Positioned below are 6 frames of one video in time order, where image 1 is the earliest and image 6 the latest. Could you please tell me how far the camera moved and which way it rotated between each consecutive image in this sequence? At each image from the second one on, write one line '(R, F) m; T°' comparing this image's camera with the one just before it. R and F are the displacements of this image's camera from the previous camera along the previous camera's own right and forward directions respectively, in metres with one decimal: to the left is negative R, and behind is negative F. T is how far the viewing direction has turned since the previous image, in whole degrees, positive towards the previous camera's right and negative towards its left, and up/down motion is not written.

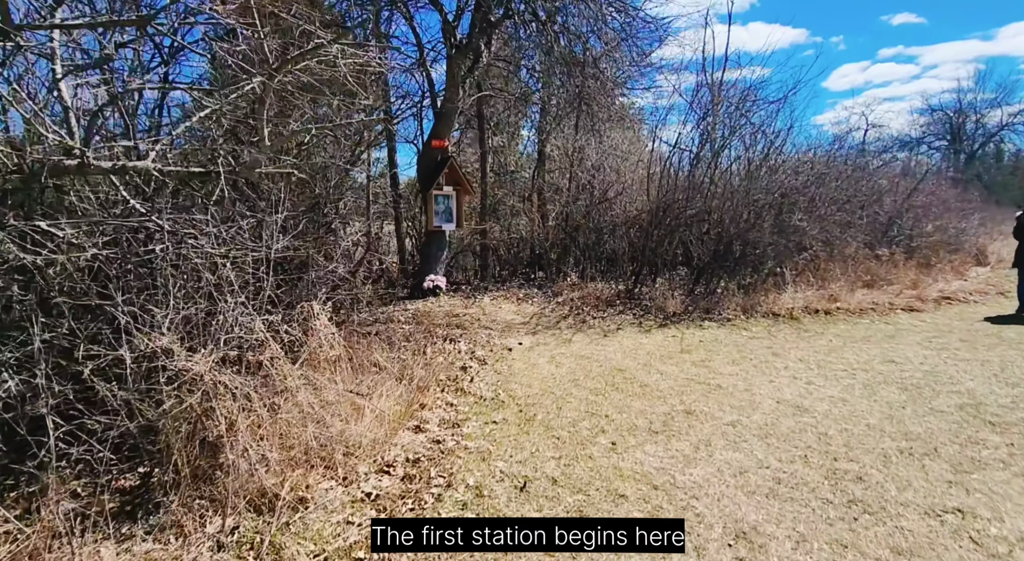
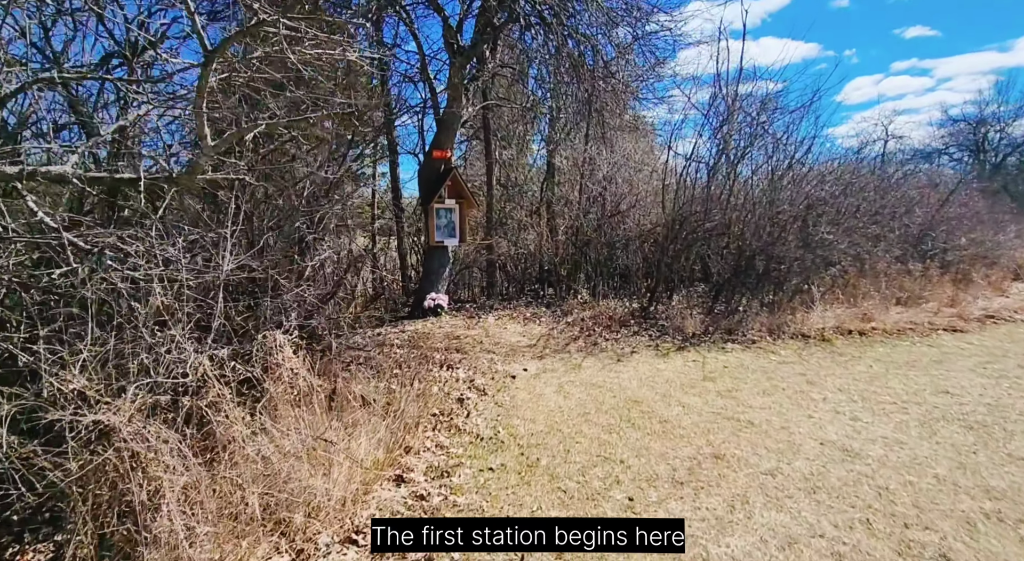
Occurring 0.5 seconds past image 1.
(+0.1, +0.6) m; -1°
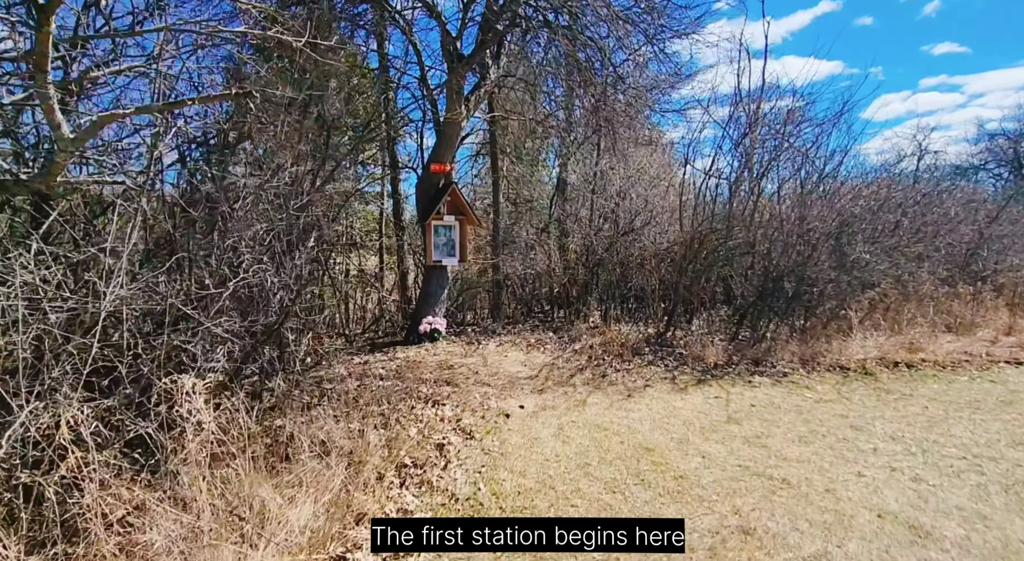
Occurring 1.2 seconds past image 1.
(+0.2, +0.7) m; -2°
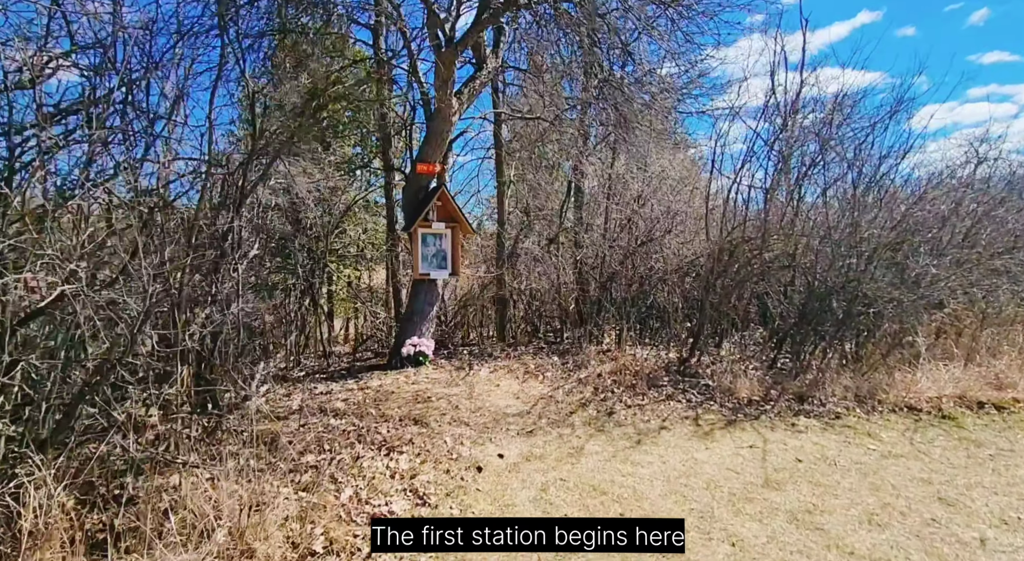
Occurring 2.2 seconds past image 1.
(+0.4, +1.1) m; -3°
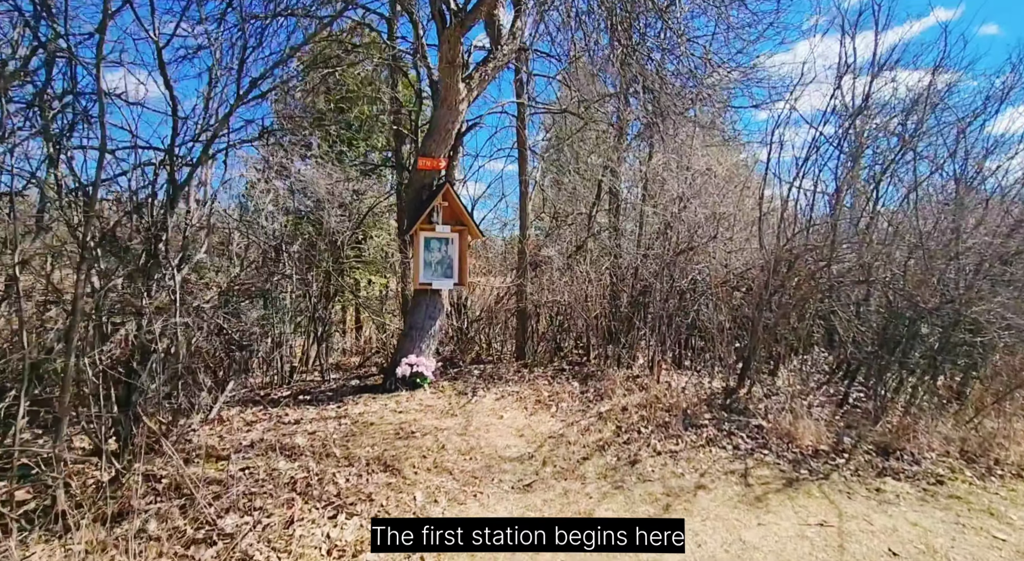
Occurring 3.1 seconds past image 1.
(+0.4, +1.0) m; -5°
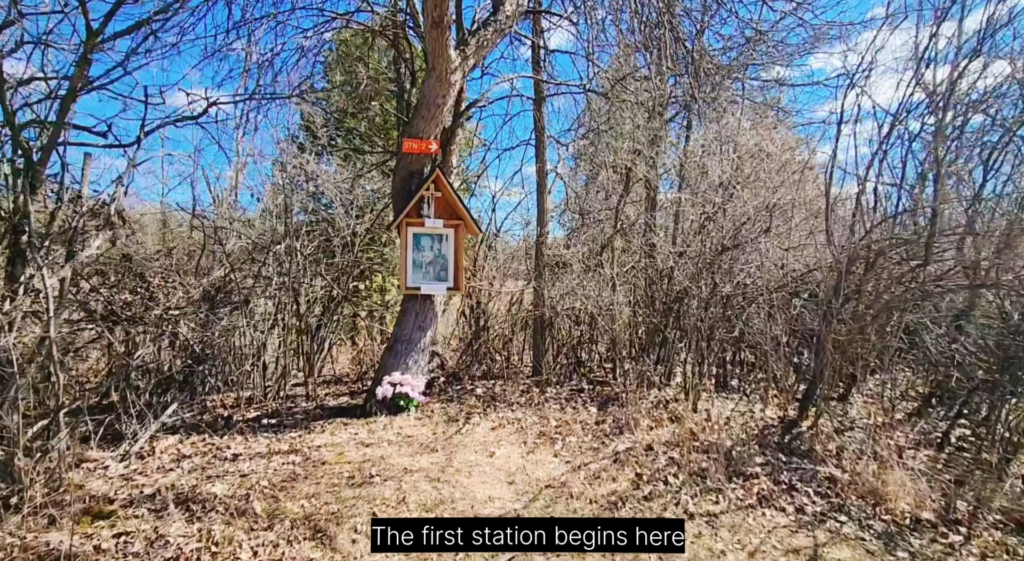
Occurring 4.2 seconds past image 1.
(+0.4, +1.1) m; -5°
